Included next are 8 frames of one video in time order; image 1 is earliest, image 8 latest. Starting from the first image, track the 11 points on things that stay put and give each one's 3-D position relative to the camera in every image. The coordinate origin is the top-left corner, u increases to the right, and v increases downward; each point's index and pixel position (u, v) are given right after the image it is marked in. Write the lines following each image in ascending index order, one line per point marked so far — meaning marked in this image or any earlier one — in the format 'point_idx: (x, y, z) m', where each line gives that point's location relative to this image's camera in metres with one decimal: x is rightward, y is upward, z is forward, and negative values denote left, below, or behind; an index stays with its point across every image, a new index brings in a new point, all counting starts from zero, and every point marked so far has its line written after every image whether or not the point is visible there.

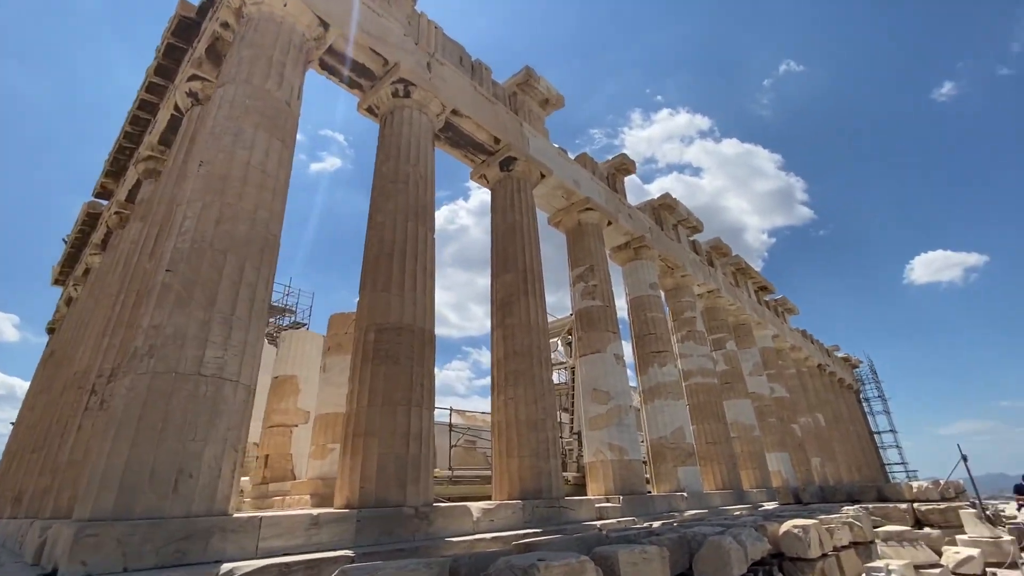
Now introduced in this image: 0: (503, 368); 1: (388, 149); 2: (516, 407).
0: (-0.2, -1.6, +9.6) m
1: (-2.3, +2.6, +8.9) m
2: (+0.1, -2.3, +9.2) m
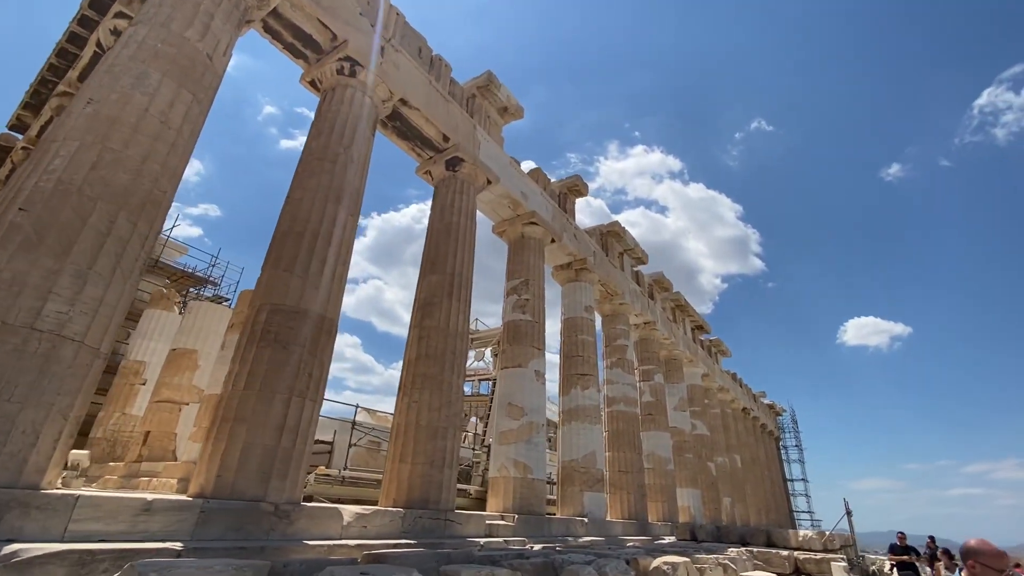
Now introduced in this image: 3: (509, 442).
0: (-1.9, -1.6, +9.3) m
1: (-3.4, +2.9, +8.5) m
2: (-1.7, -2.3, +8.8) m
3: (-0.1, -3.6, +11.2) m
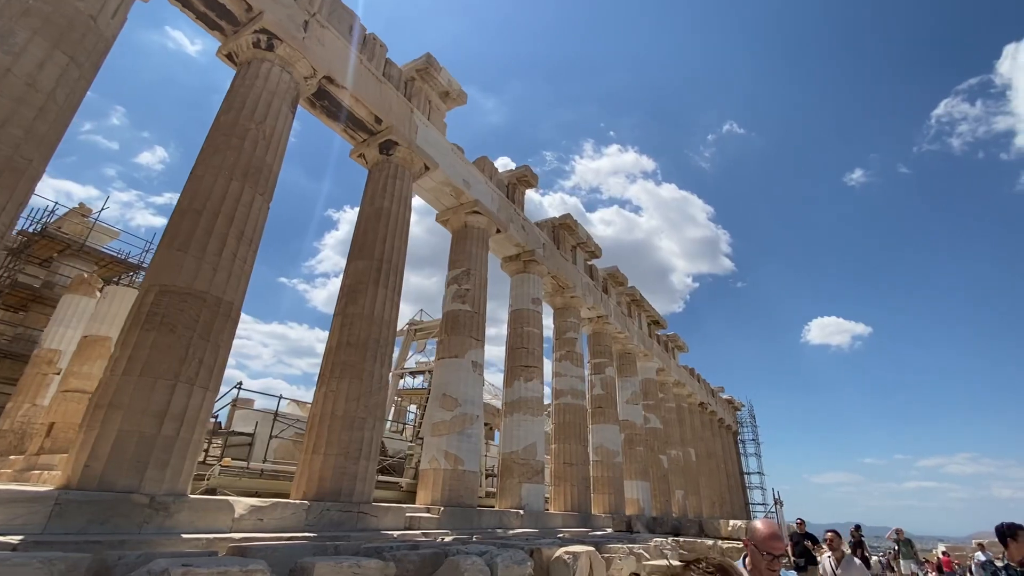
0: (-3.3, -1.3, +8.9) m
1: (-4.7, +3.2, +8.1) m
2: (-3.1, -2.0, +8.5) m
3: (-1.6, -3.3, +11.0) m
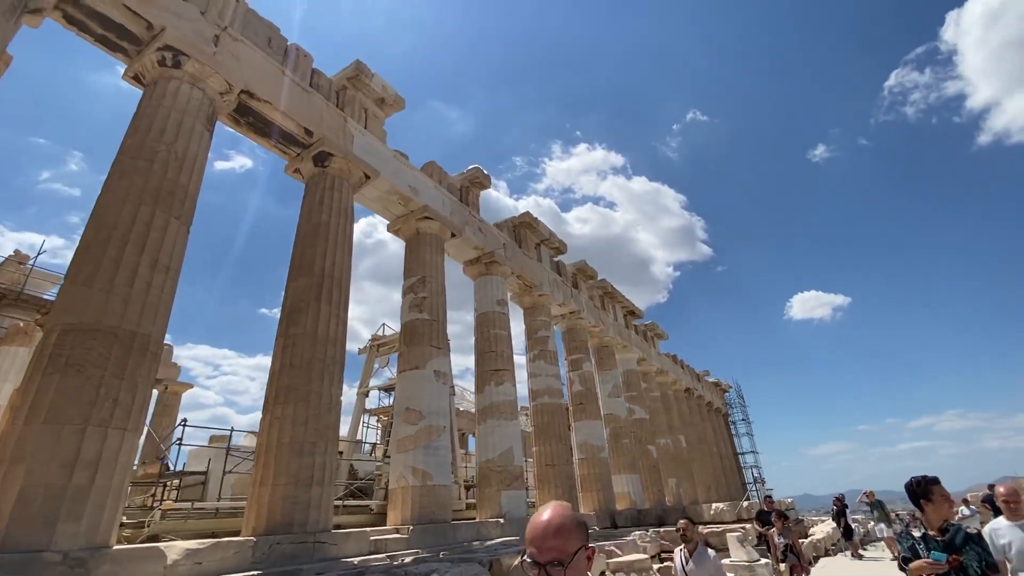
0: (-4.1, -1.7, +8.5) m
1: (-5.9, +2.6, +7.7) m
2: (-3.8, -2.4, +8.1) m
3: (-2.3, -3.5, +10.6) m
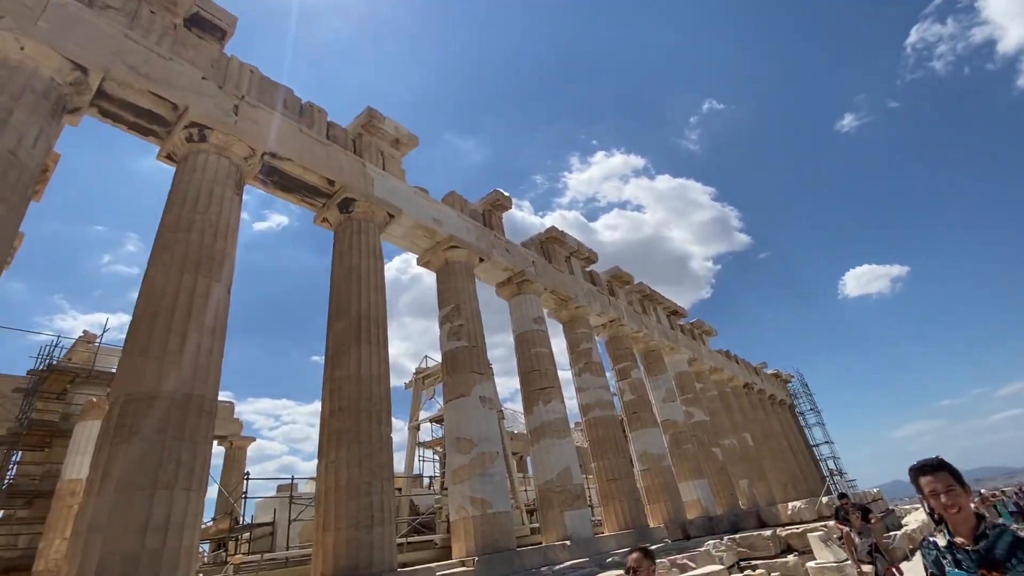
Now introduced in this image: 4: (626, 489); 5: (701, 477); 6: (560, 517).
0: (-3.3, -2.5, +8.7) m
1: (-5.7, +1.6, +8.1) m
2: (-3.0, -3.1, +8.2) m
3: (-1.1, -4.2, +10.5) m
4: (+3.5, -6.2, +14.8) m
5: (+7.5, -7.5, +19.2) m
6: (+1.2, -5.8, +12.3) m
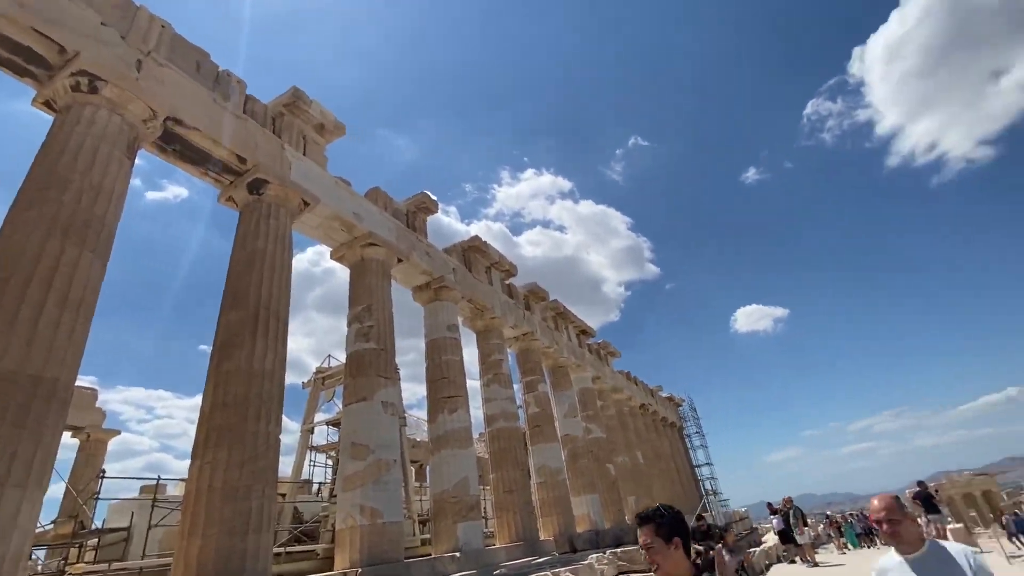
0: (-5.0, -2.2, +7.9) m
1: (-6.8, +2.0, +7.1) m
2: (-4.6, -2.9, +7.5) m
3: (-3.3, -4.1, +10.1) m
4: (+0.3, -6.6, +15.0) m
5: (+3.3, -8.4, +20.0) m
6: (-1.5, -6.0, +12.2) m
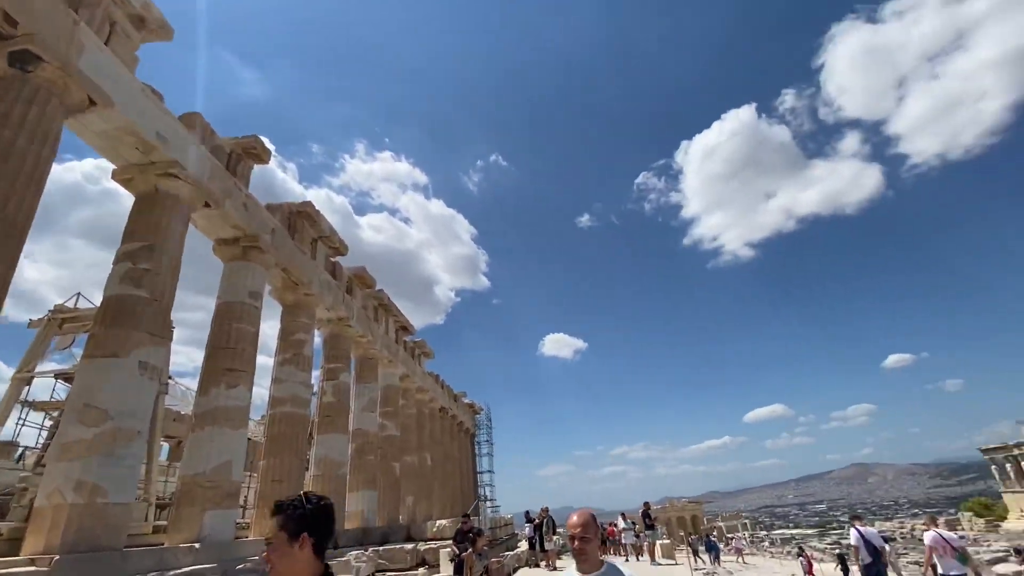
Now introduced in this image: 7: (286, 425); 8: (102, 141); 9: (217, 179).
0: (-7.9, -0.7, +5.7) m
1: (-8.3, +3.8, +4.5) m
2: (-7.5, -1.5, +5.4) m
3: (-7.4, -2.9, +8.2) m
4: (-6.4, -5.9, +13.9) m
5: (-5.7, -8.2, +19.6) m
6: (-7.0, -5.0, +10.7) m
7: (-6.8, -4.1, +14.6) m
8: (-8.5, +3.1, +10.1) m
9: (-7.4, +2.7, +12.2) m
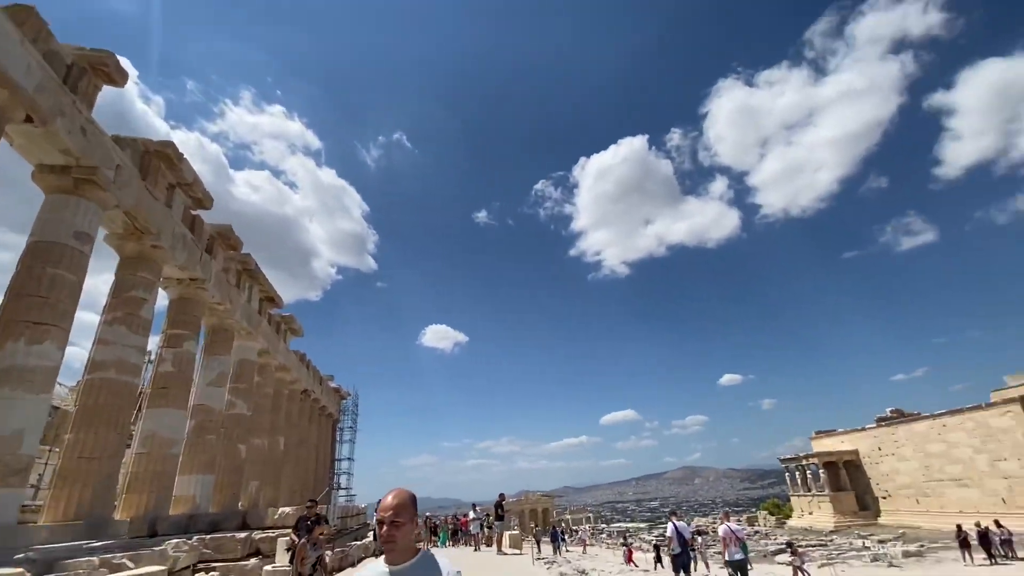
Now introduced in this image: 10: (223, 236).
0: (-9.1, +0.5, +3.7) m
1: (-8.6, +5.0, +2.4) m
2: (-8.8, -0.3, +3.5) m
3: (-9.5, -1.6, +6.2) m
4: (-10.2, -4.6, +12.0) m
5: (-11.1, -6.7, +17.7) m
6: (-9.9, -3.7, +8.8) m
7: (-10.5, -2.8, +12.6) m
8: (-10.2, +4.4, +7.8) m
9: (-9.7, +4.1, +10.1) m
10: (-11.2, +2.0, +18.9) m
